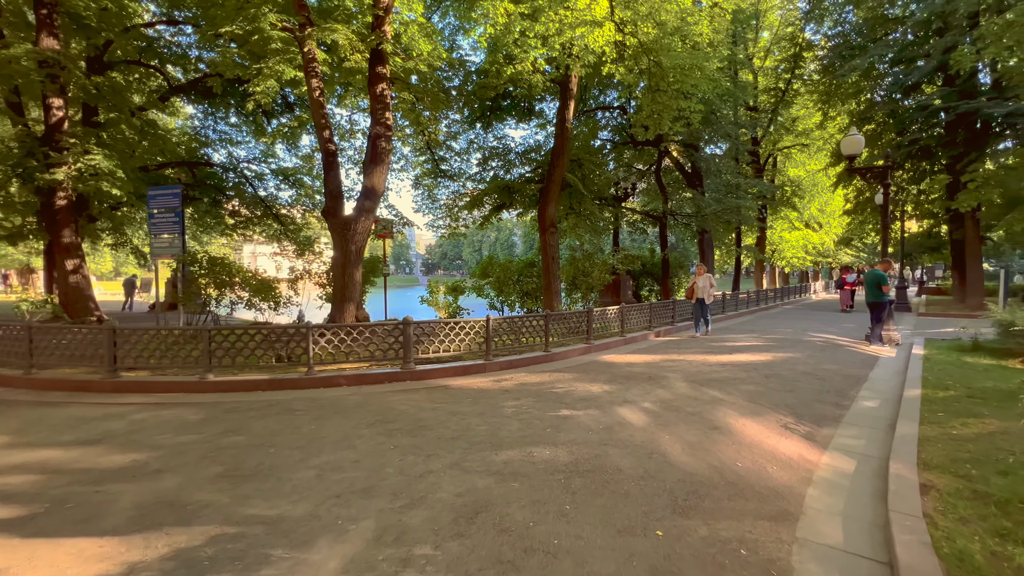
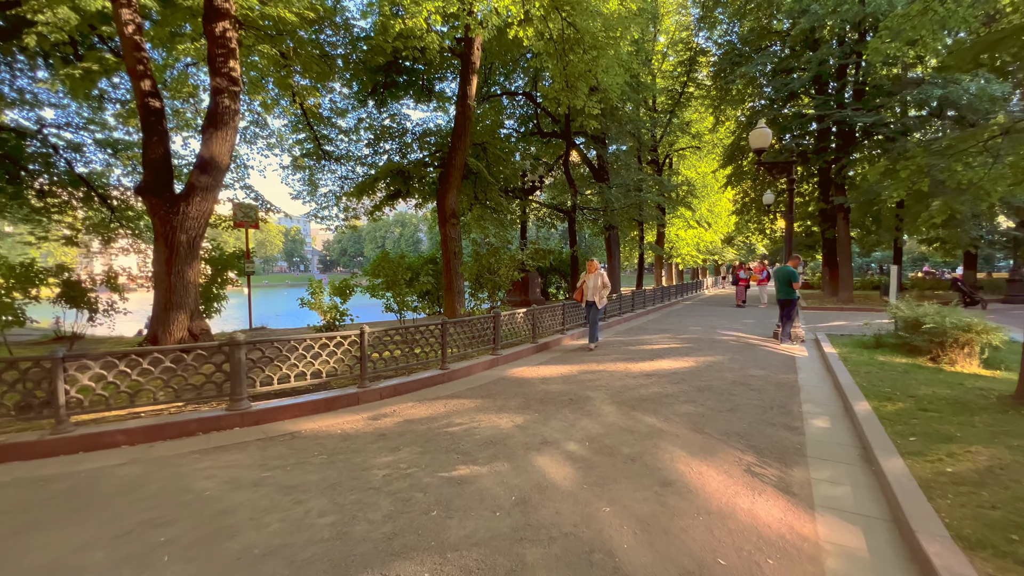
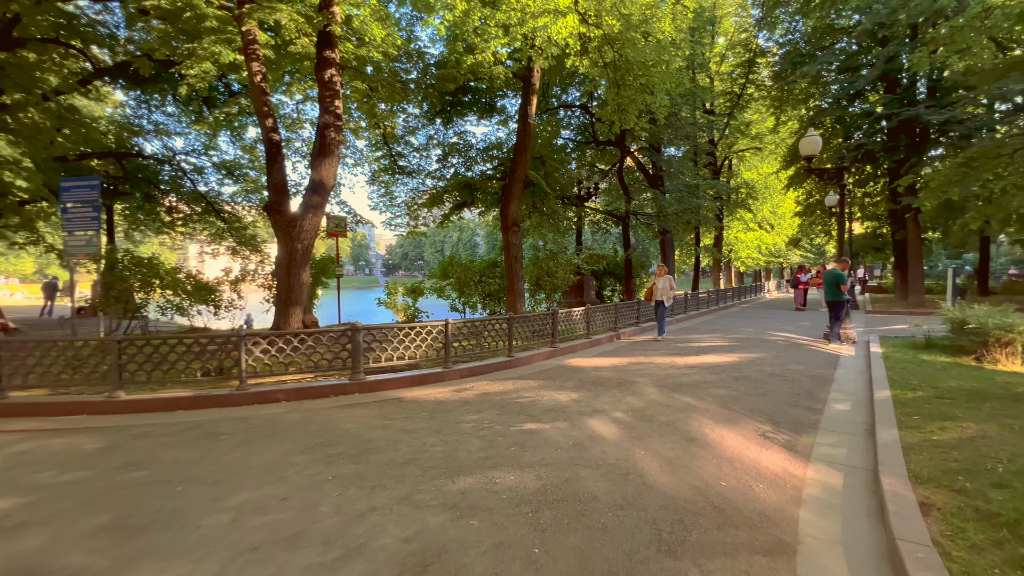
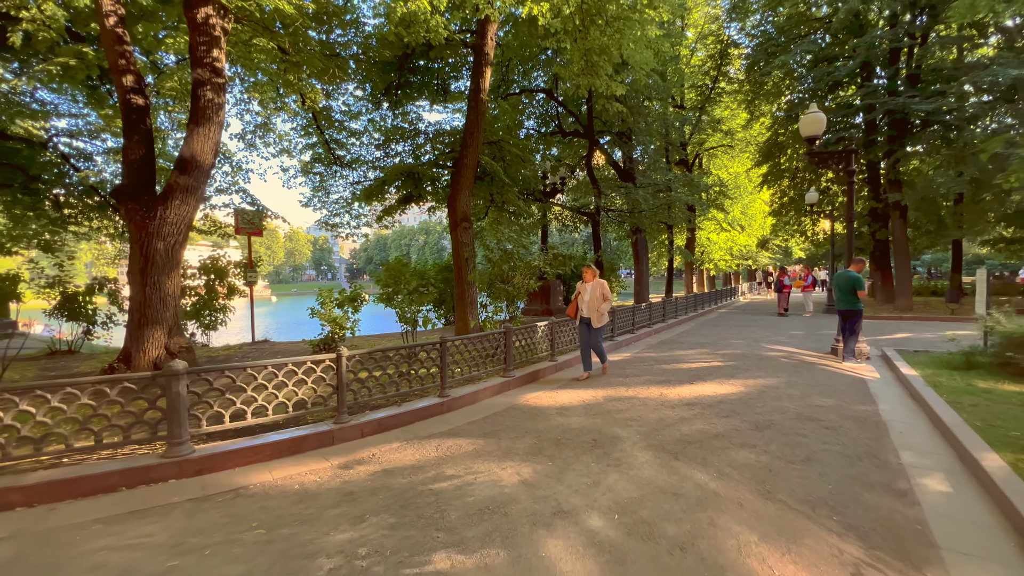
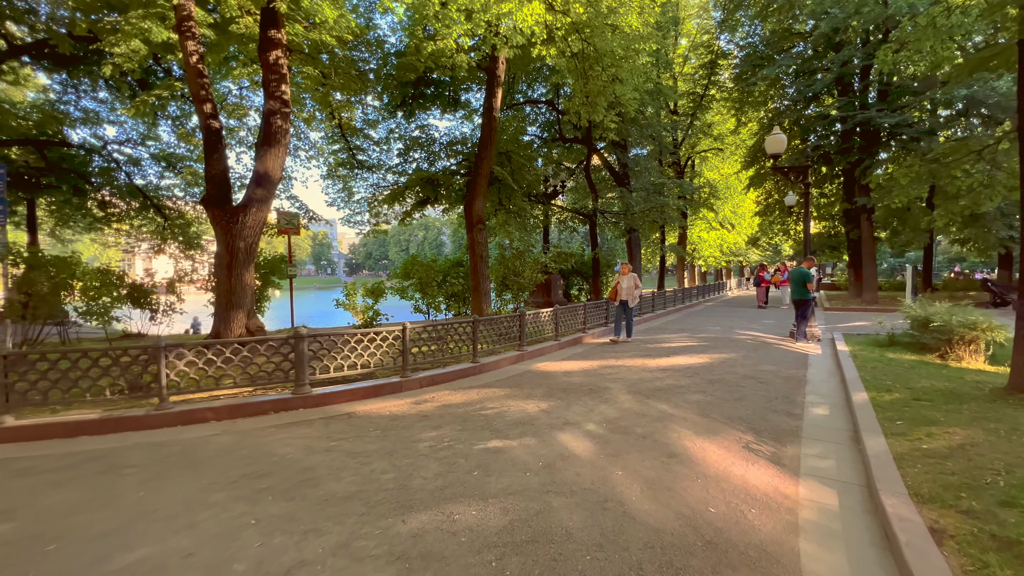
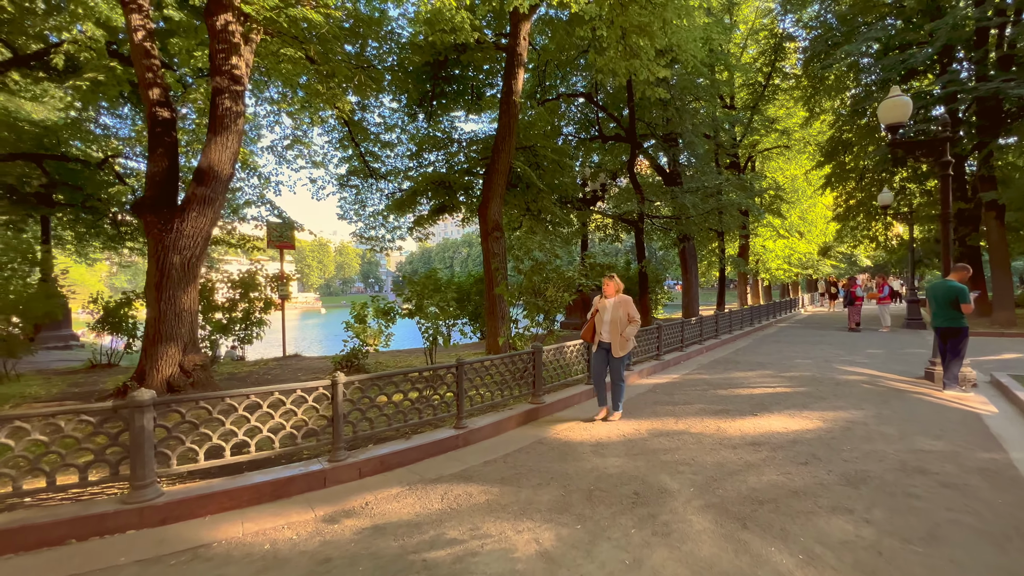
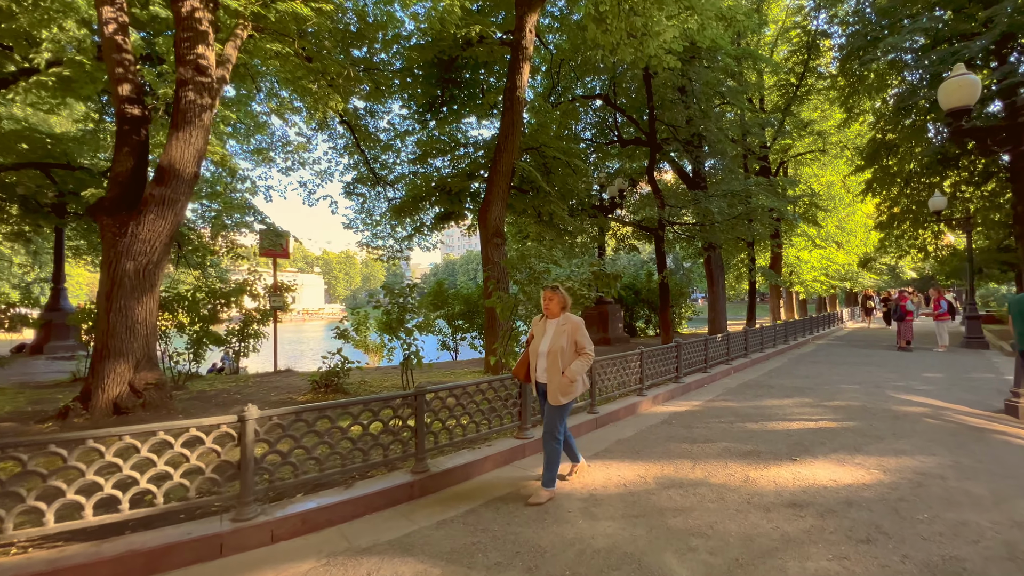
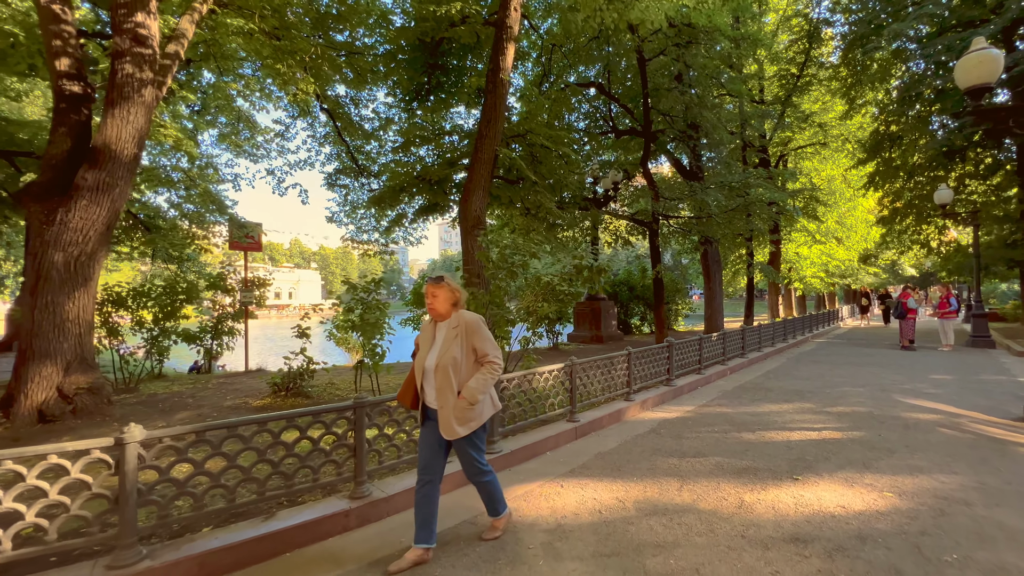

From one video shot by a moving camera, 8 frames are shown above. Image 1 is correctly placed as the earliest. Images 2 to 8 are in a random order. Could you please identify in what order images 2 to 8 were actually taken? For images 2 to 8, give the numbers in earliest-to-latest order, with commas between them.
3, 5, 2, 4, 6, 7, 8
